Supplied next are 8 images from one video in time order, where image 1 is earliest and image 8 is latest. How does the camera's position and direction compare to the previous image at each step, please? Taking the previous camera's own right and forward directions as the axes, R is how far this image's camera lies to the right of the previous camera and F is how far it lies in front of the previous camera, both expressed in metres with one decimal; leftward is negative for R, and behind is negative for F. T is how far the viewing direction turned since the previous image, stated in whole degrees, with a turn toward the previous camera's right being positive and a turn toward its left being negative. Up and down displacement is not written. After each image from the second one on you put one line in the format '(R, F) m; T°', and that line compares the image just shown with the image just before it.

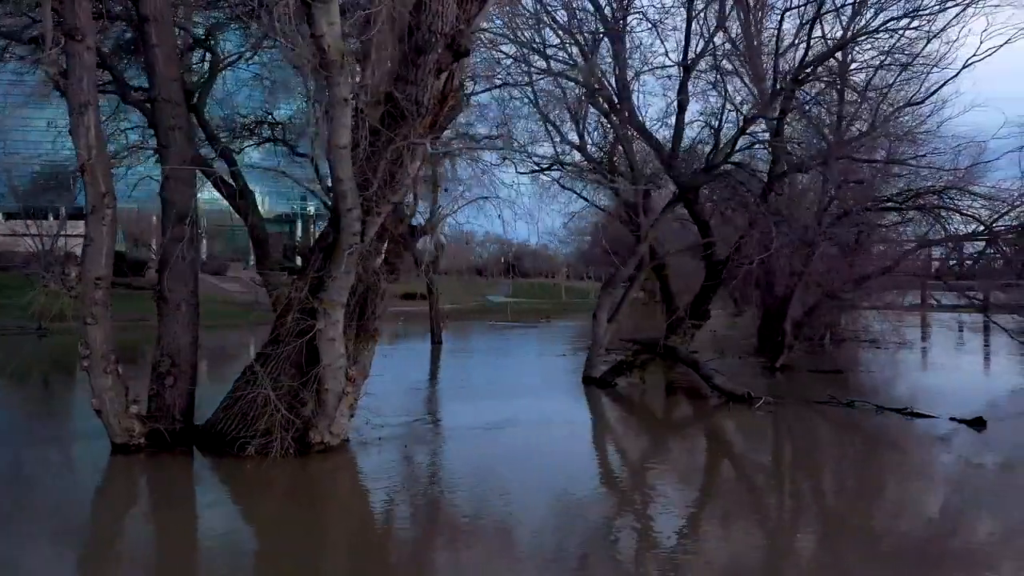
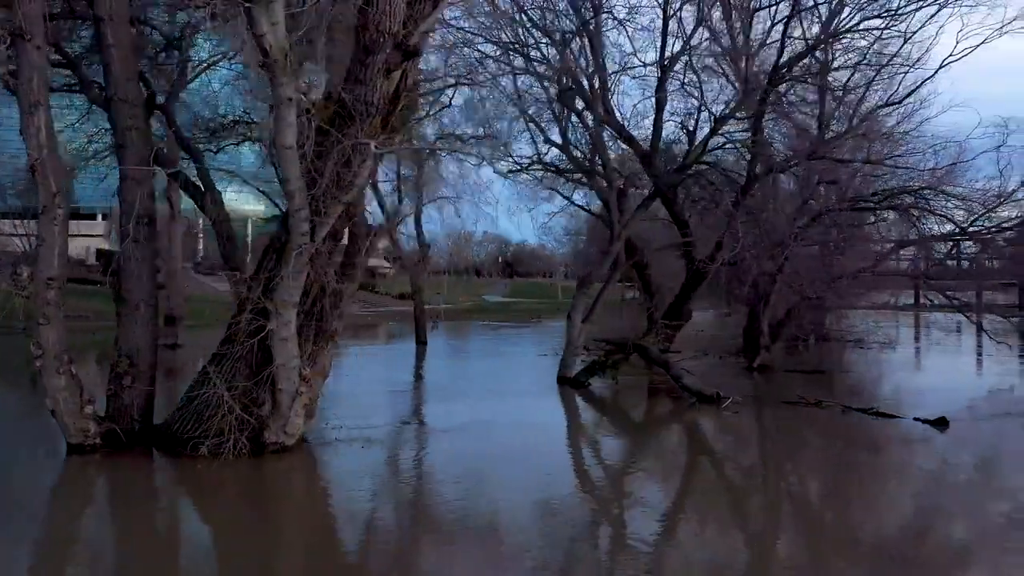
(+0.9, +0.1) m; -3°
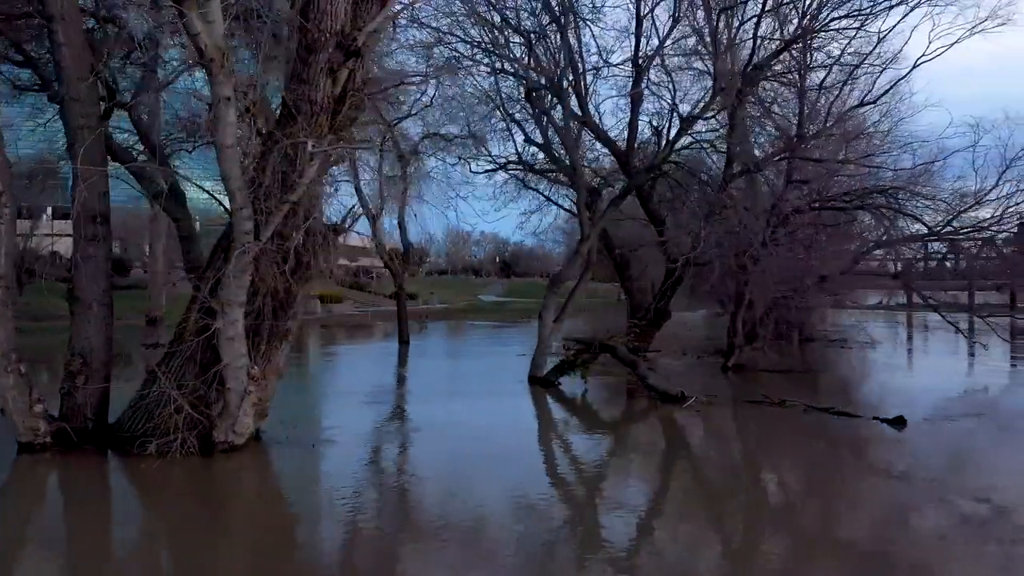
(+0.2, 0.0) m; 0°
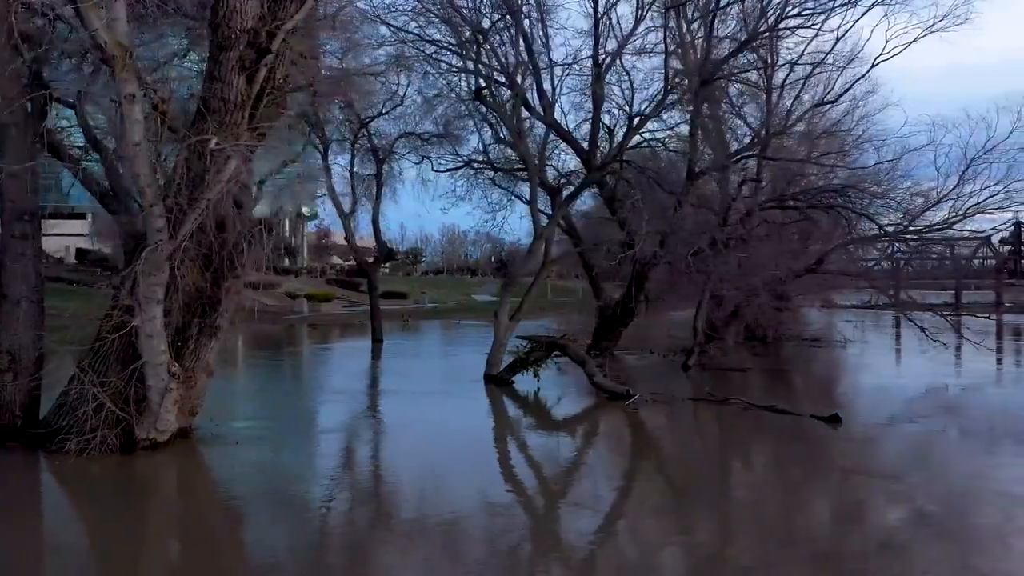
(+0.3, 0.0) m; 0°
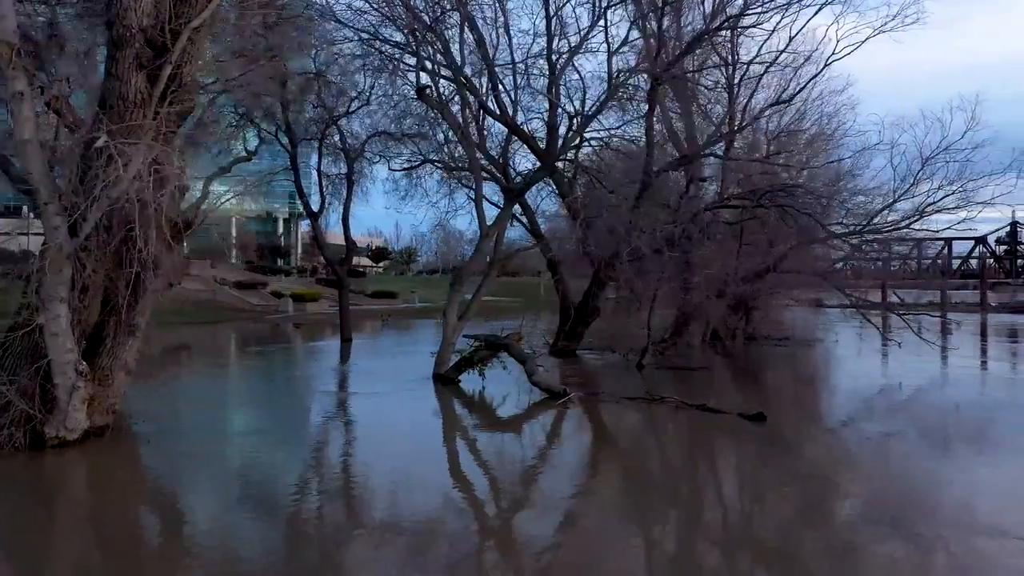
(+0.4, 0.0) m; 0°
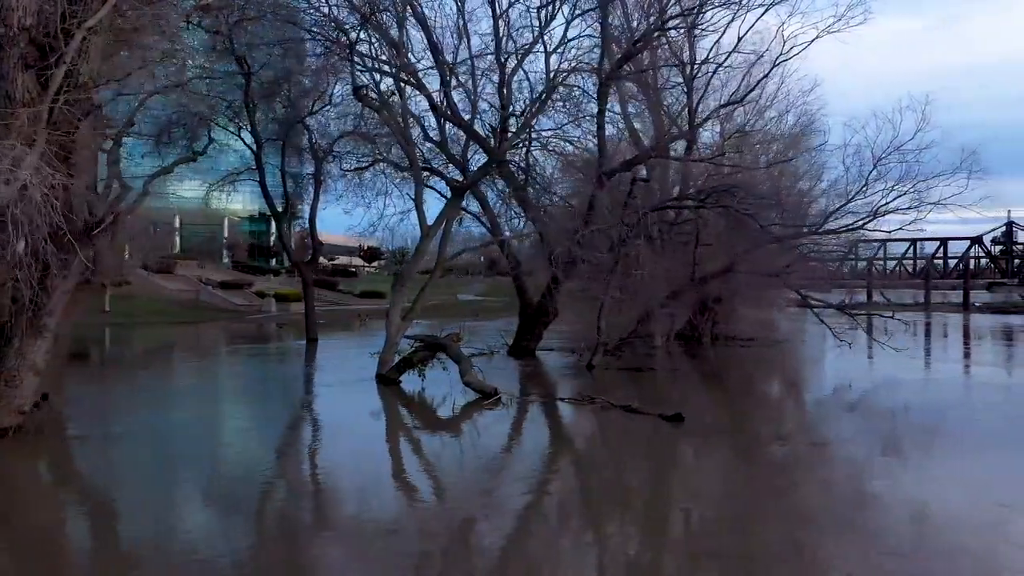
(+0.4, 0.0) m; 0°
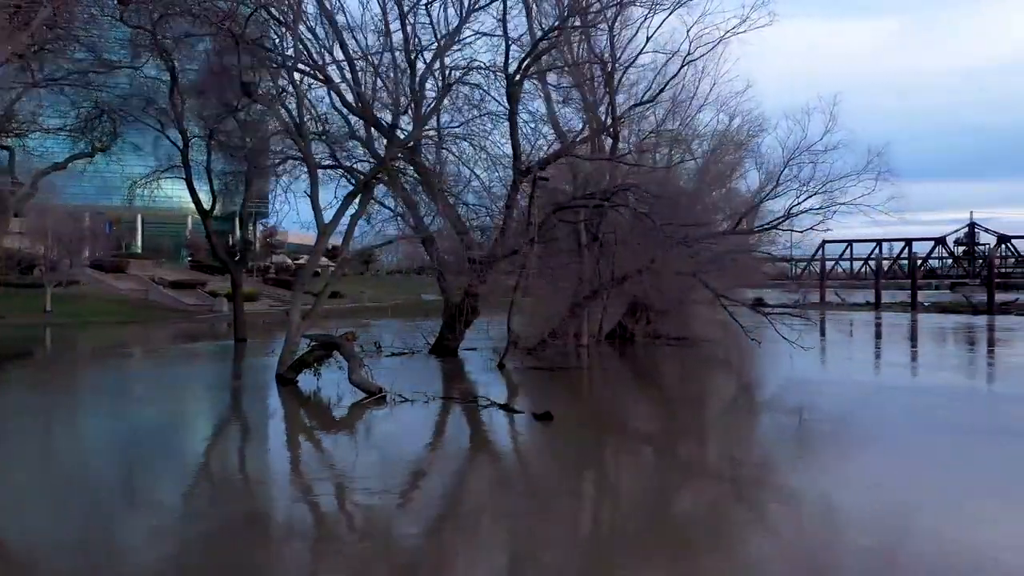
(-1.0, -0.6) m; +2°
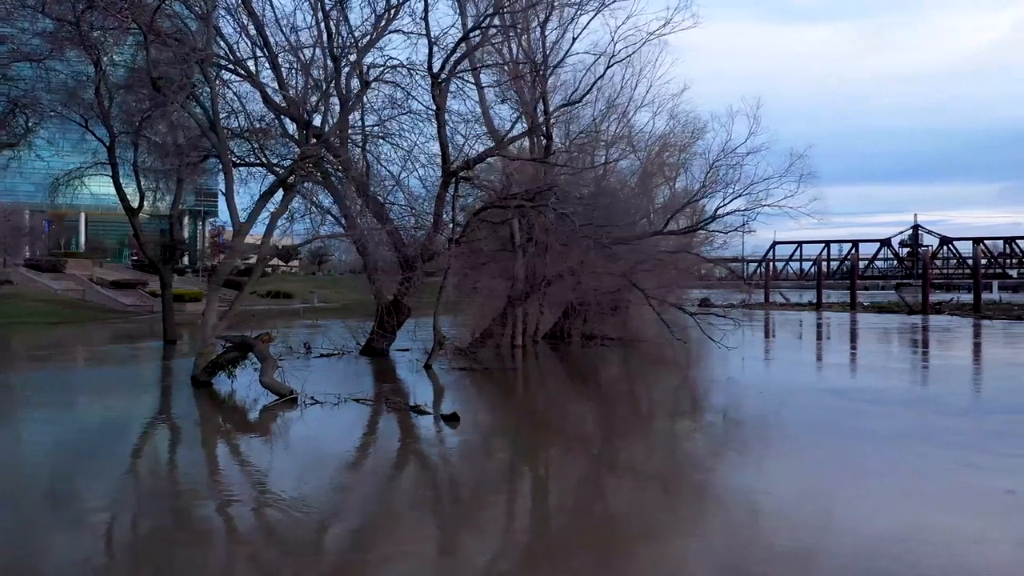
(-0.6, 0.0) m; +3°
